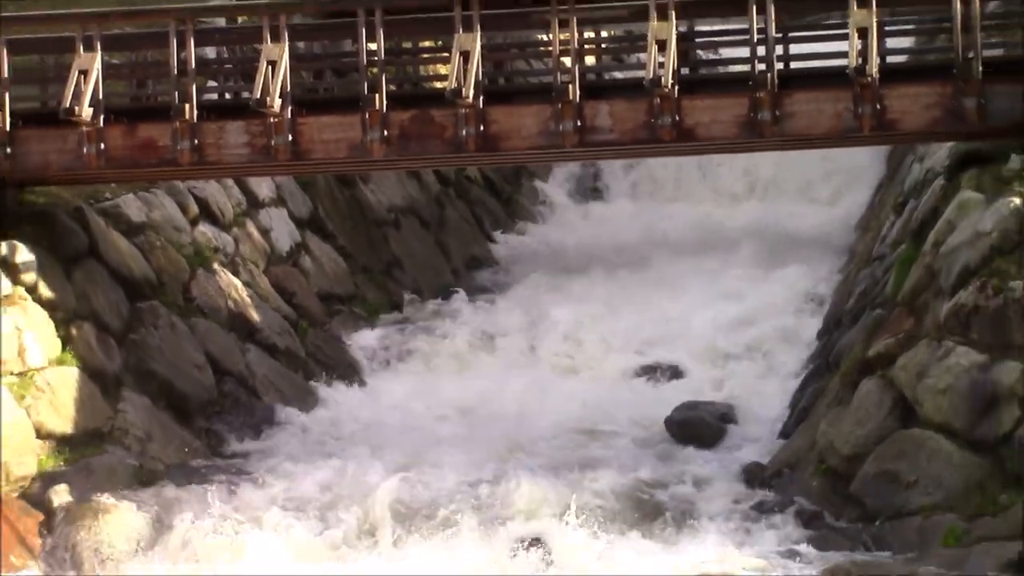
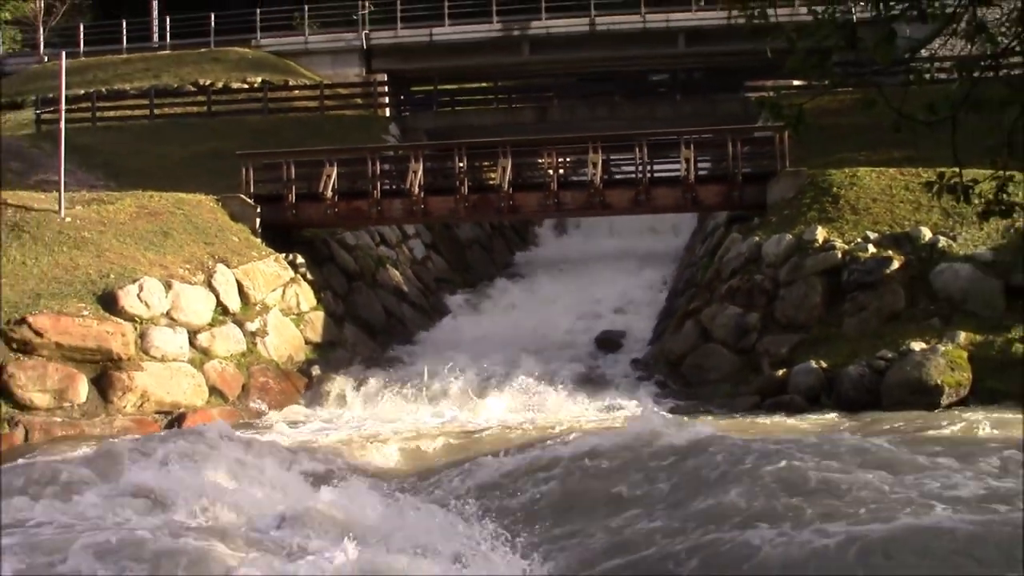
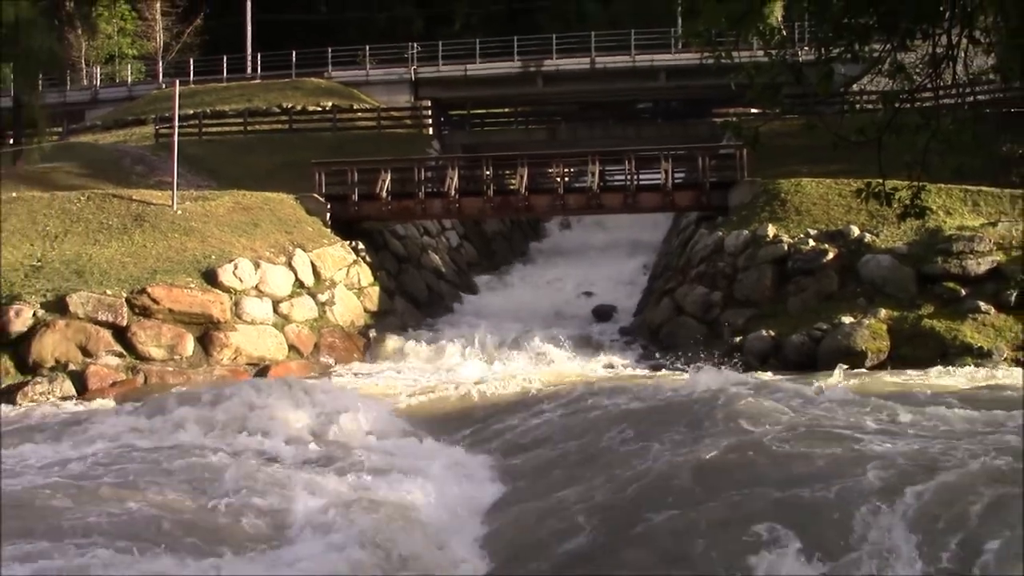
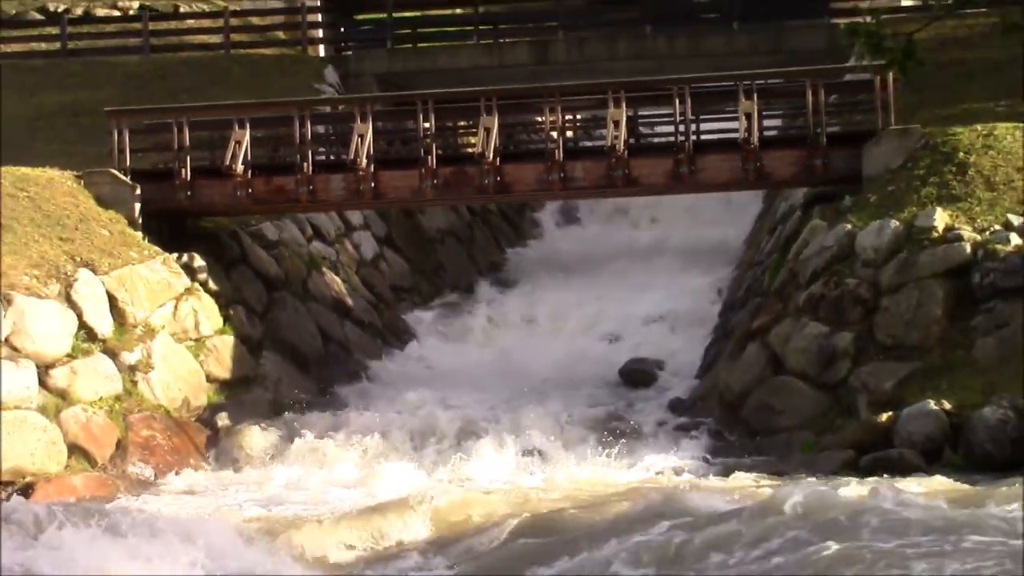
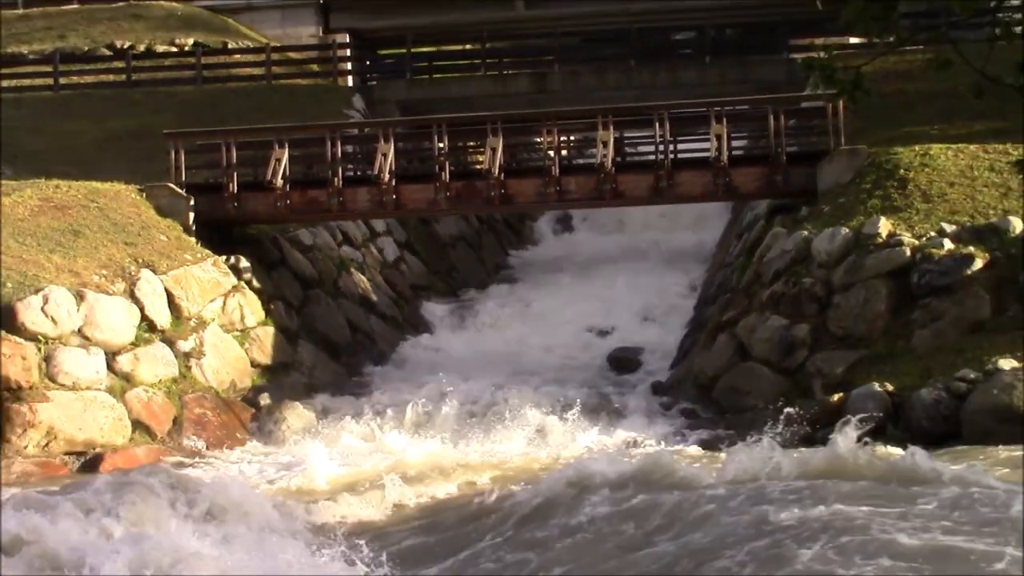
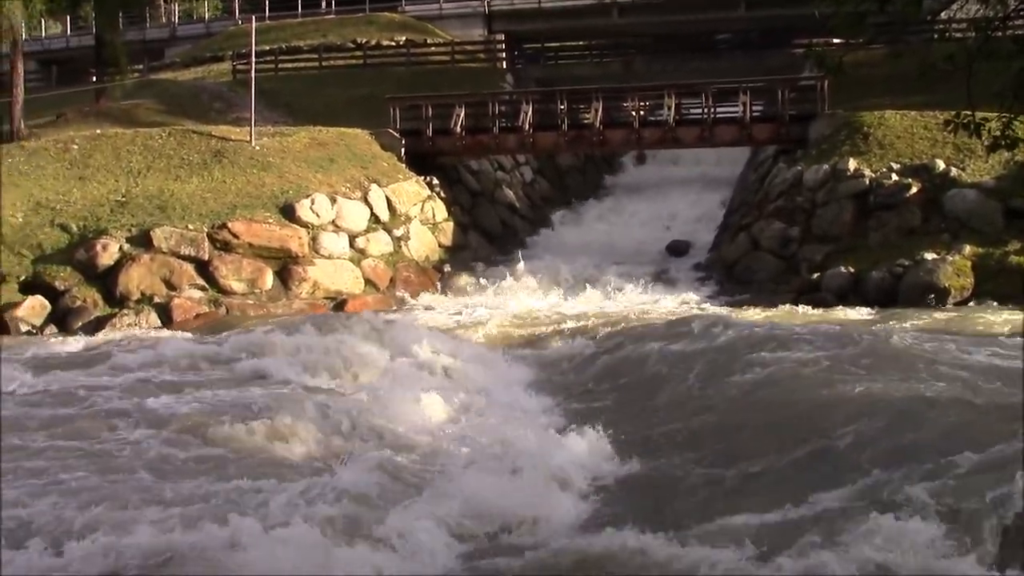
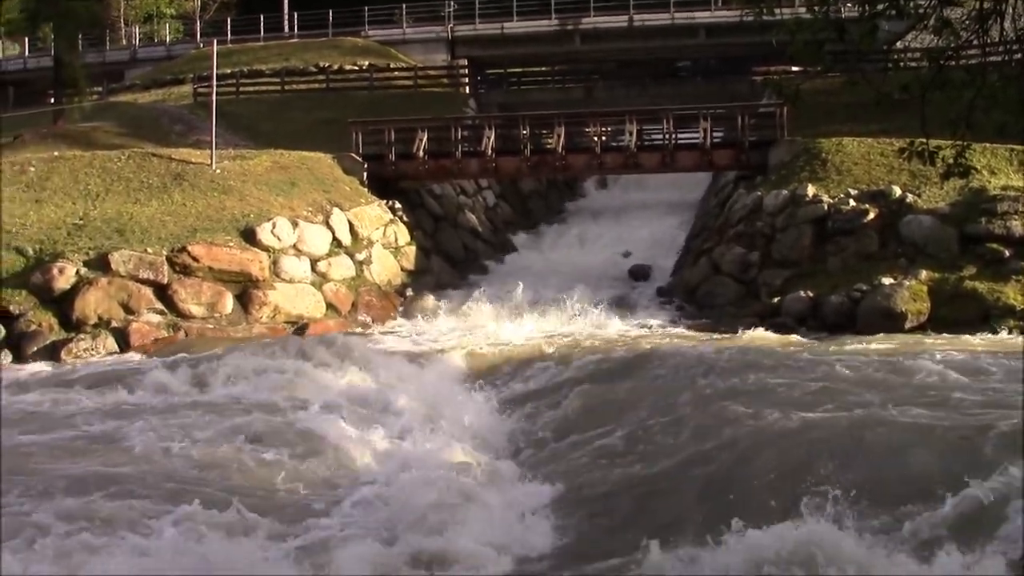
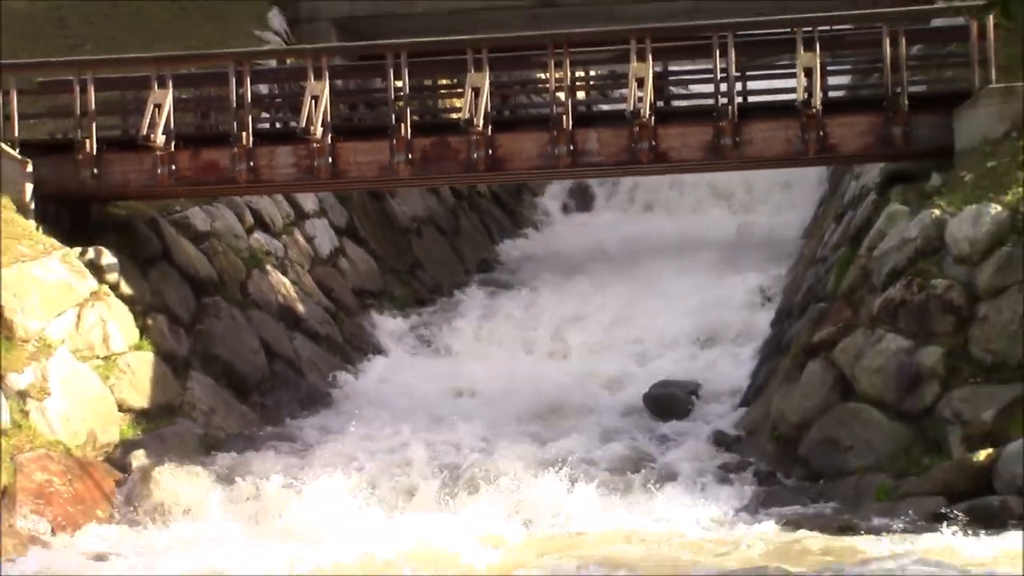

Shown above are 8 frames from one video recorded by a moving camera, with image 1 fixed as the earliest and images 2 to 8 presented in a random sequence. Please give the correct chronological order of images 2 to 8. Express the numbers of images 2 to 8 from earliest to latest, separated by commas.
8, 4, 5, 2, 3, 7, 6
